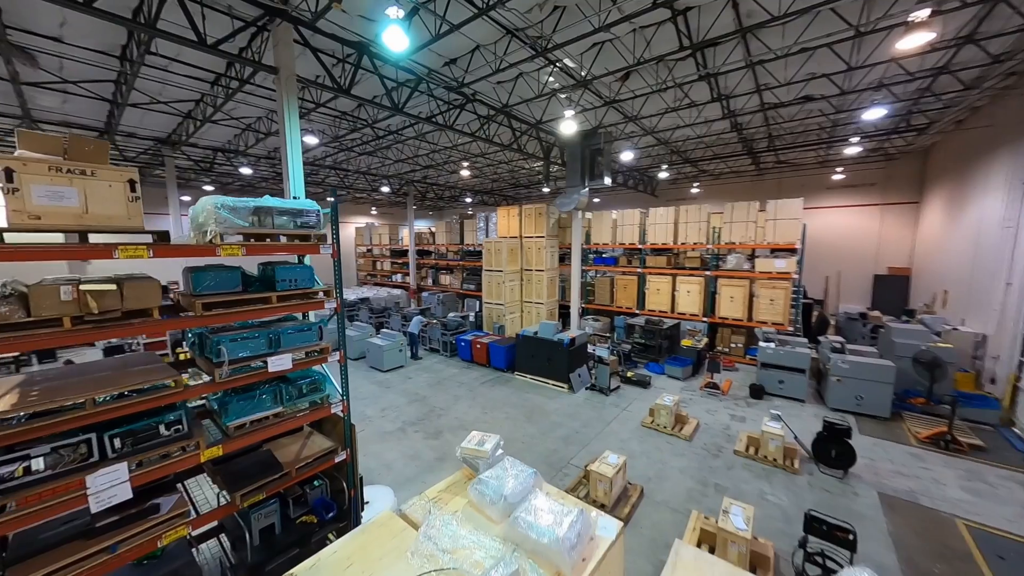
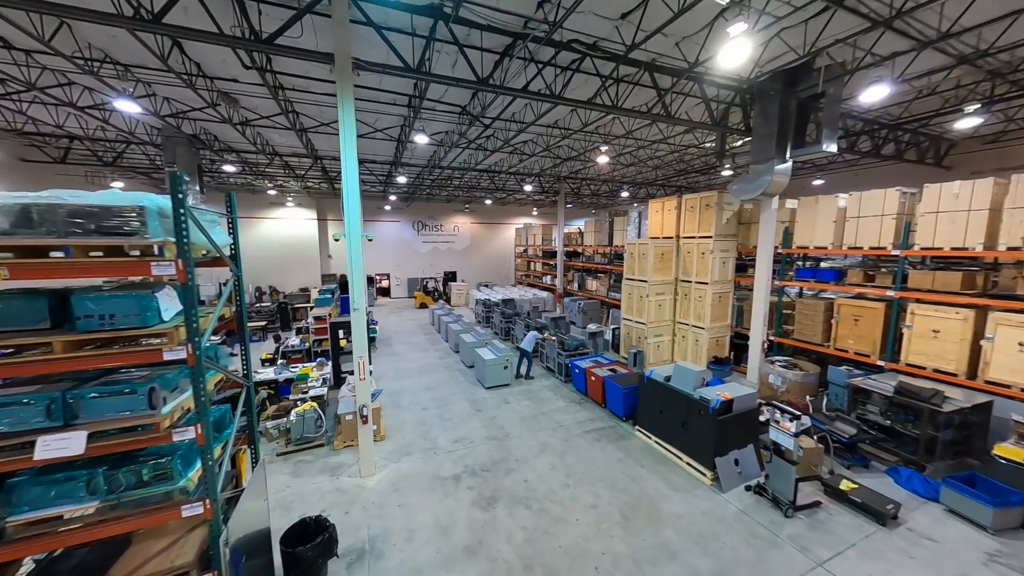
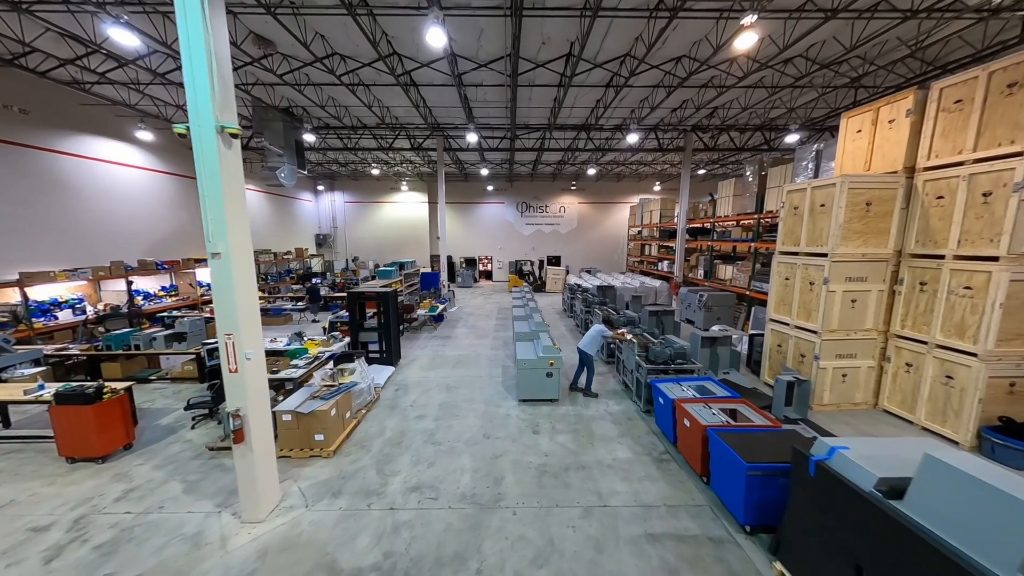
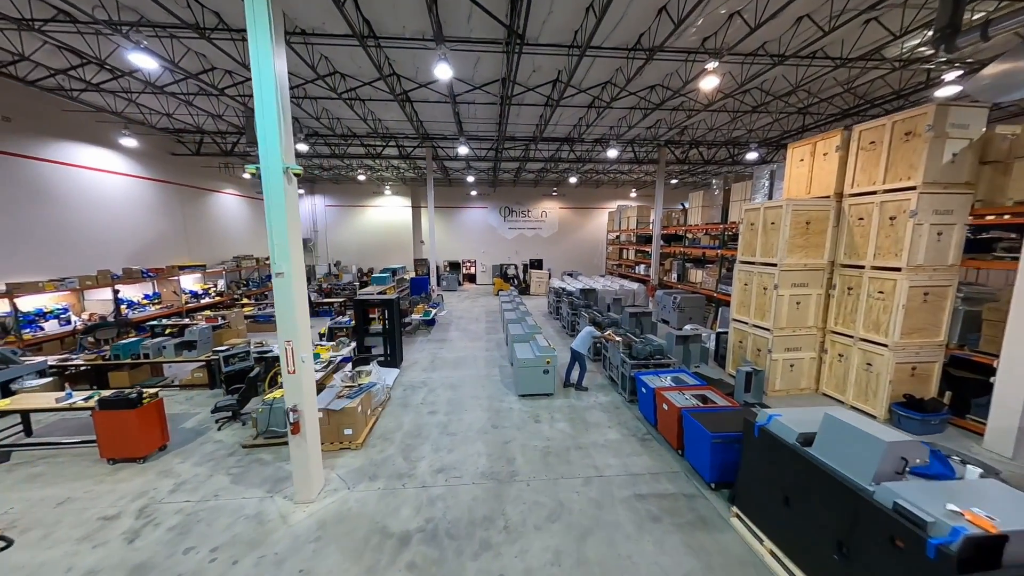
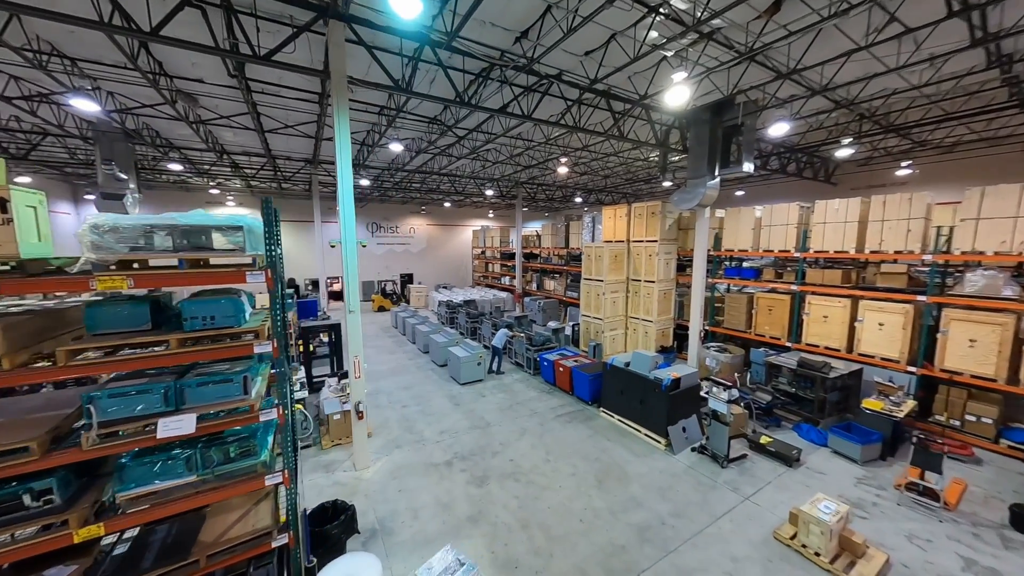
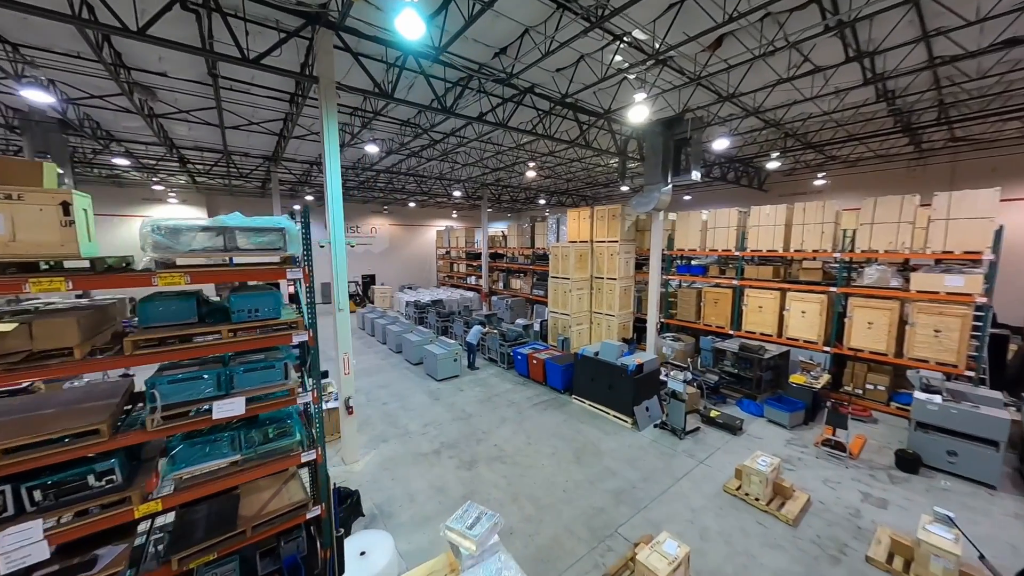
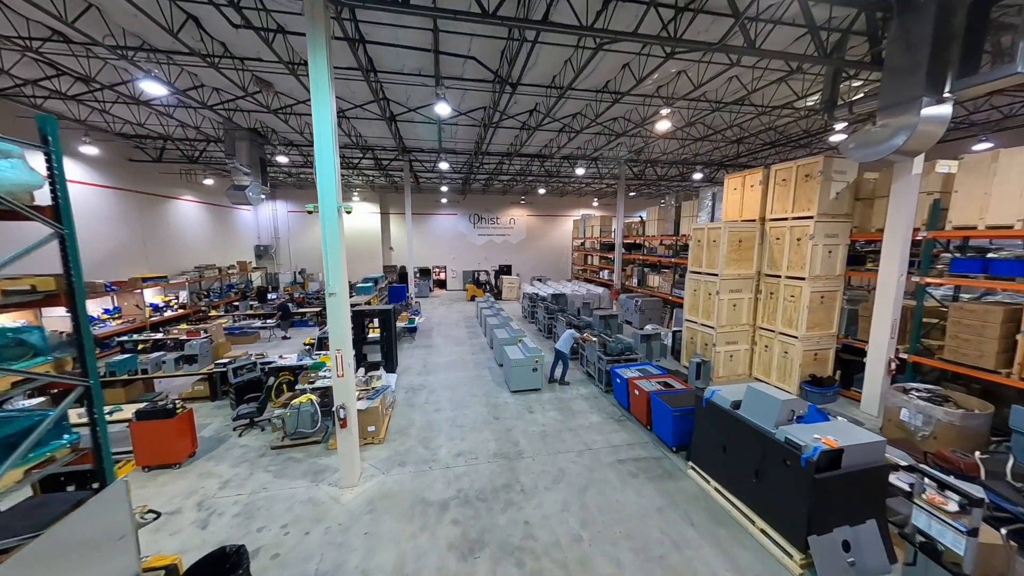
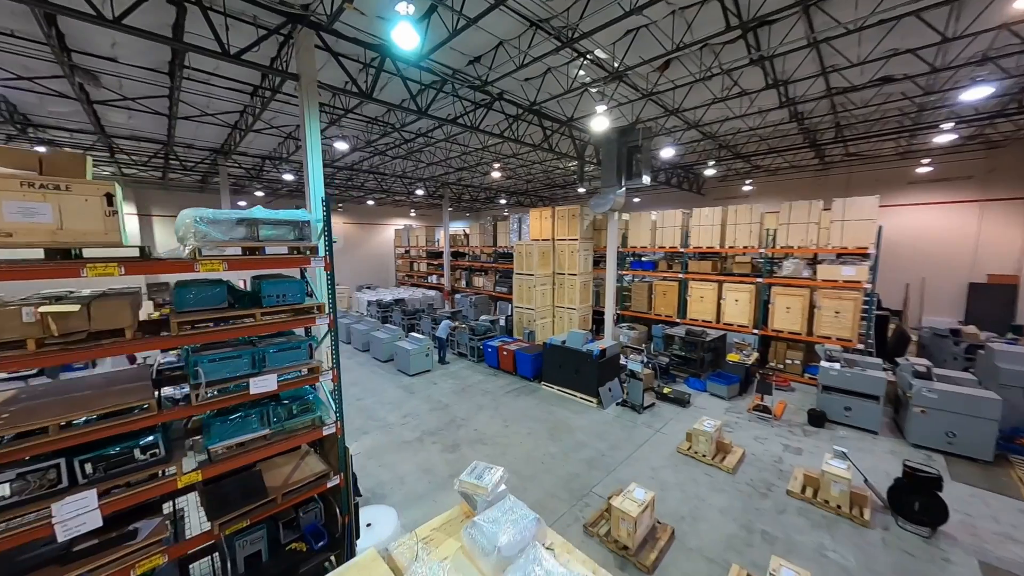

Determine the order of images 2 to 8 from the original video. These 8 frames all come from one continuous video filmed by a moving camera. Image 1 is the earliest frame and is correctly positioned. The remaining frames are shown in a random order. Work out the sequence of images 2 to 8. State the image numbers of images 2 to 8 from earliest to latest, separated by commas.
8, 6, 5, 2, 7, 4, 3
